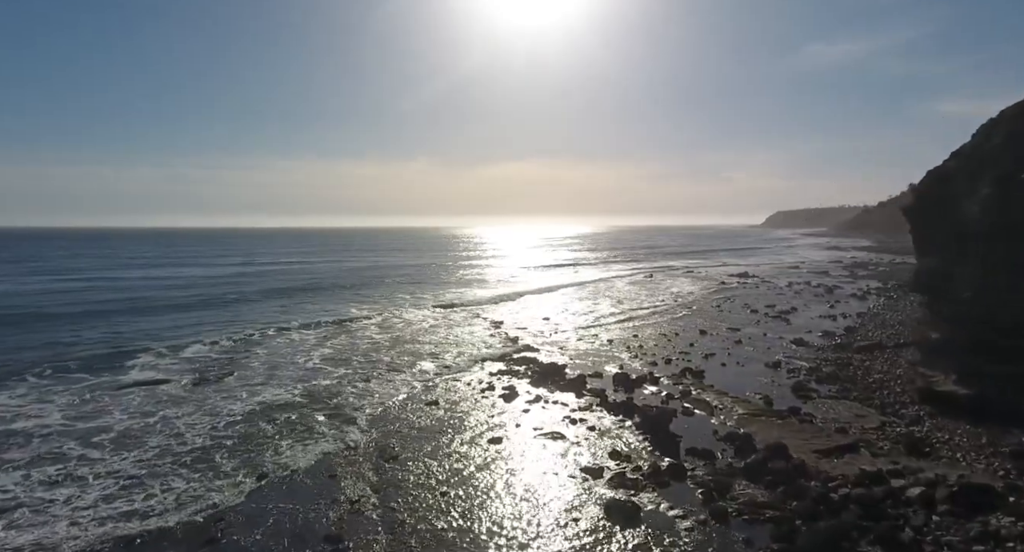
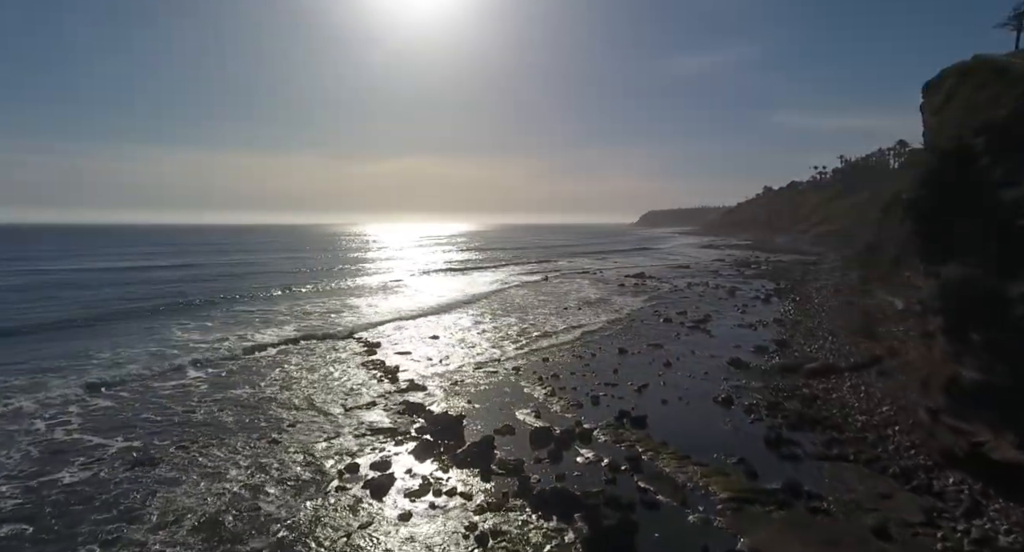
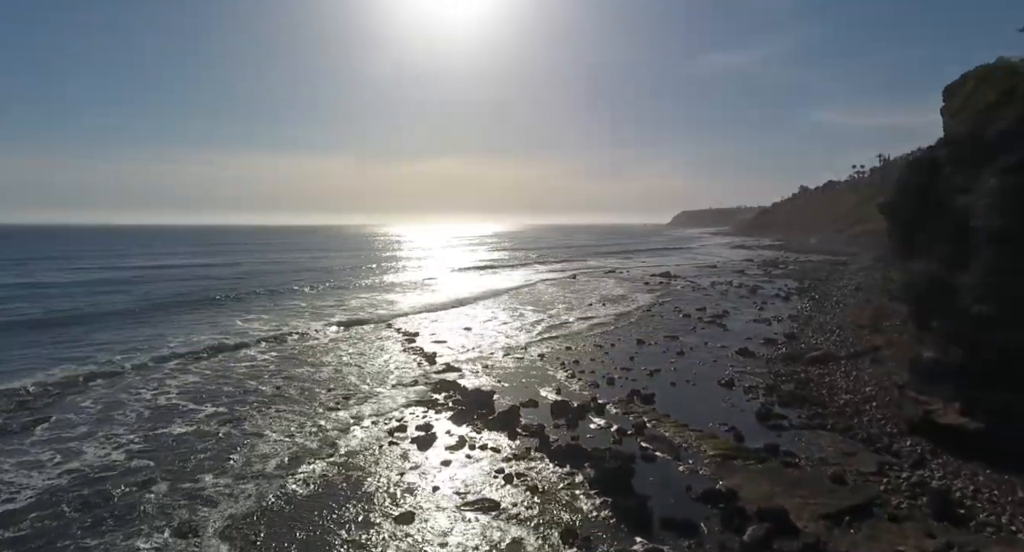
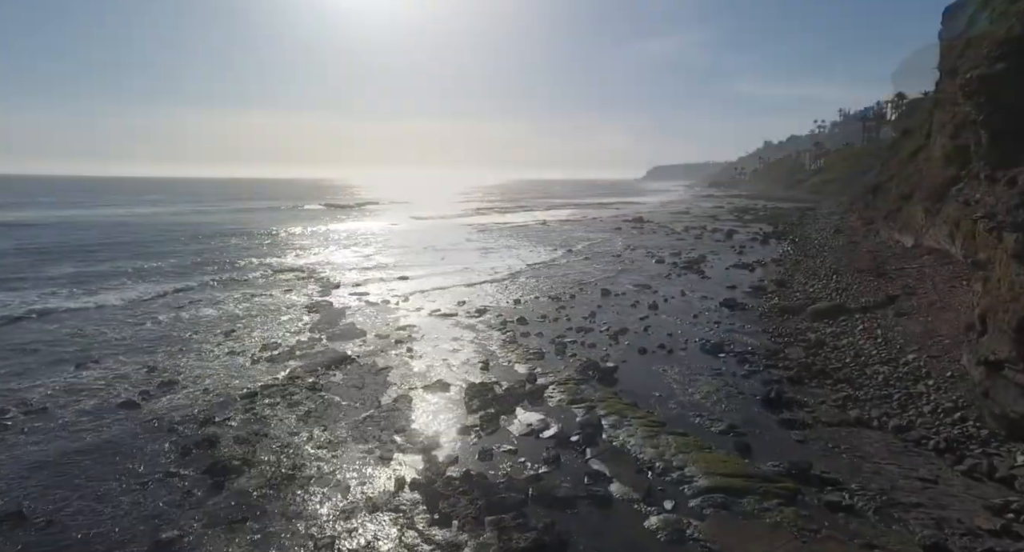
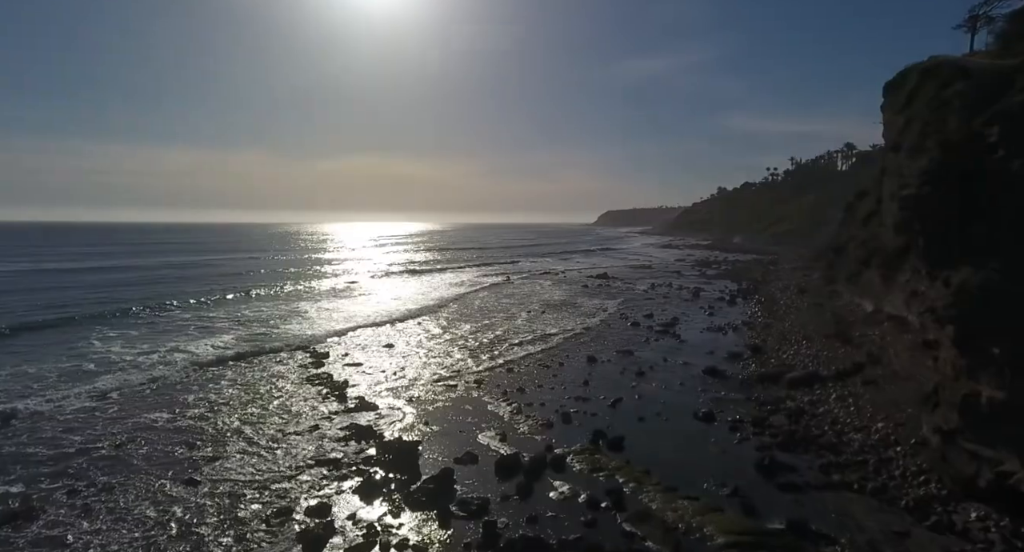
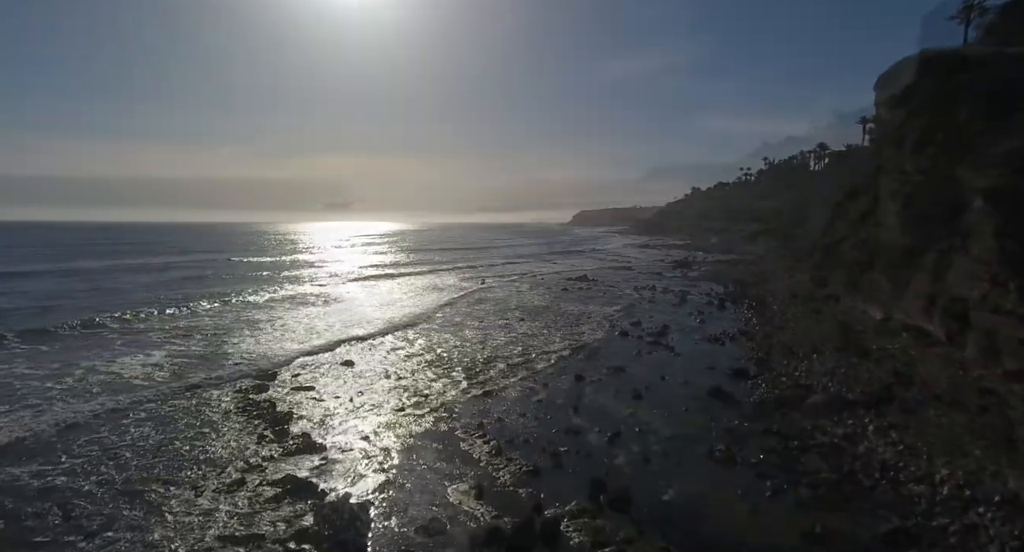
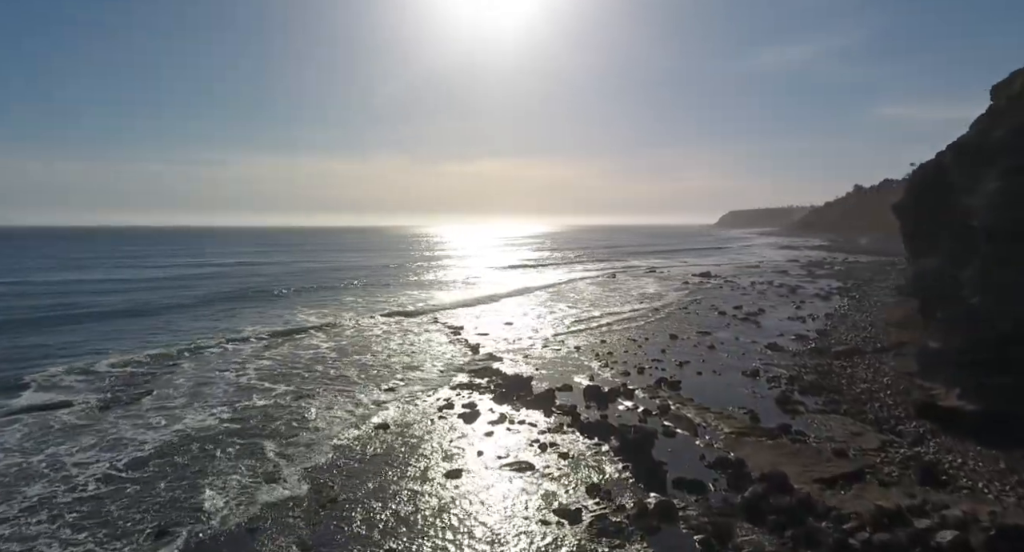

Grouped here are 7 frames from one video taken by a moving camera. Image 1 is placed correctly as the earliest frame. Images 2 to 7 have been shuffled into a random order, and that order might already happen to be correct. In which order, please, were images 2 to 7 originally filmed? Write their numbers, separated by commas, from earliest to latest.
7, 3, 2, 5, 6, 4
